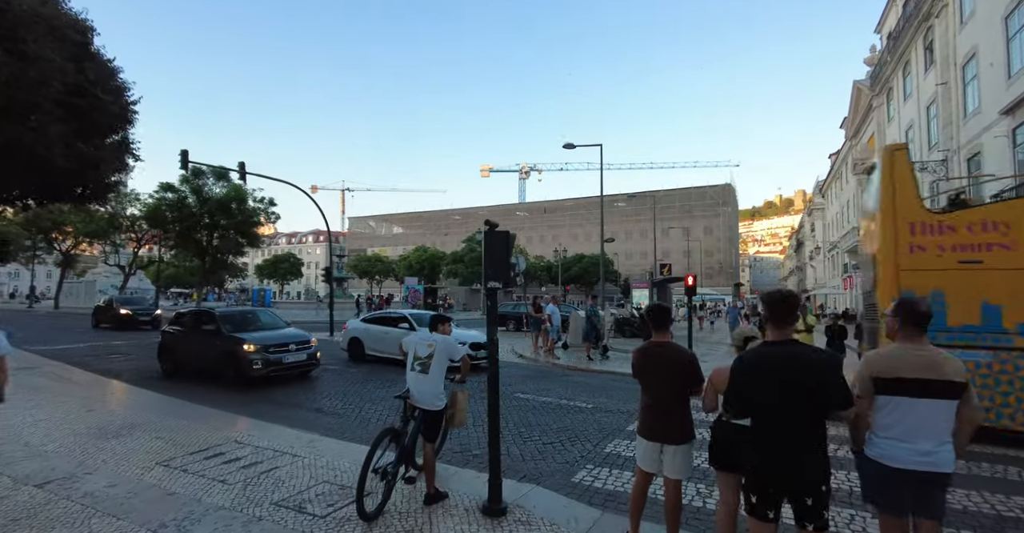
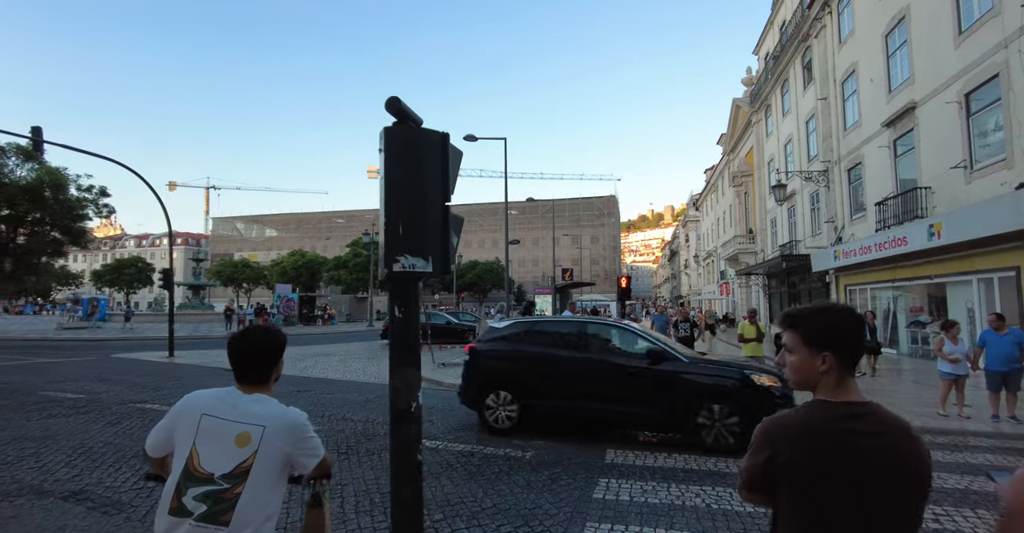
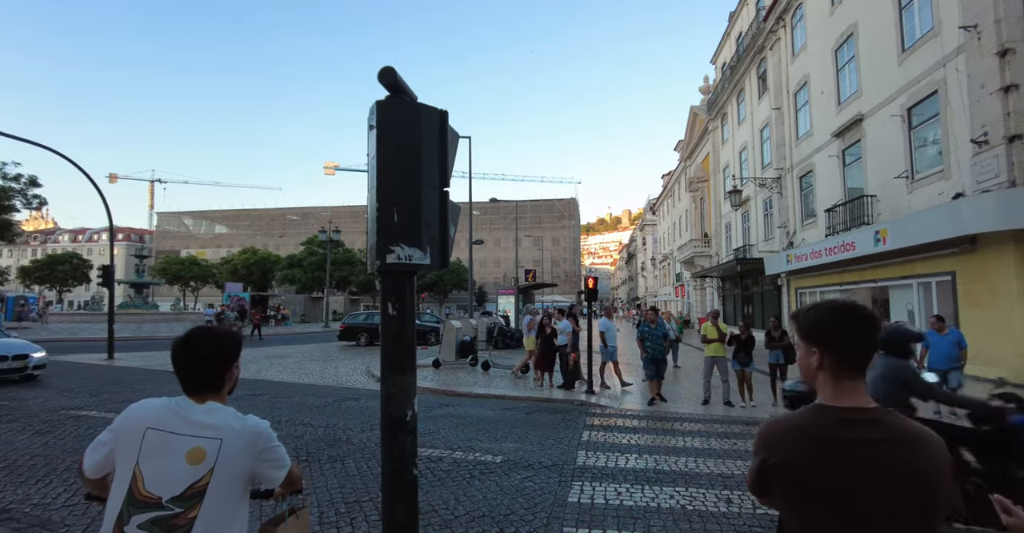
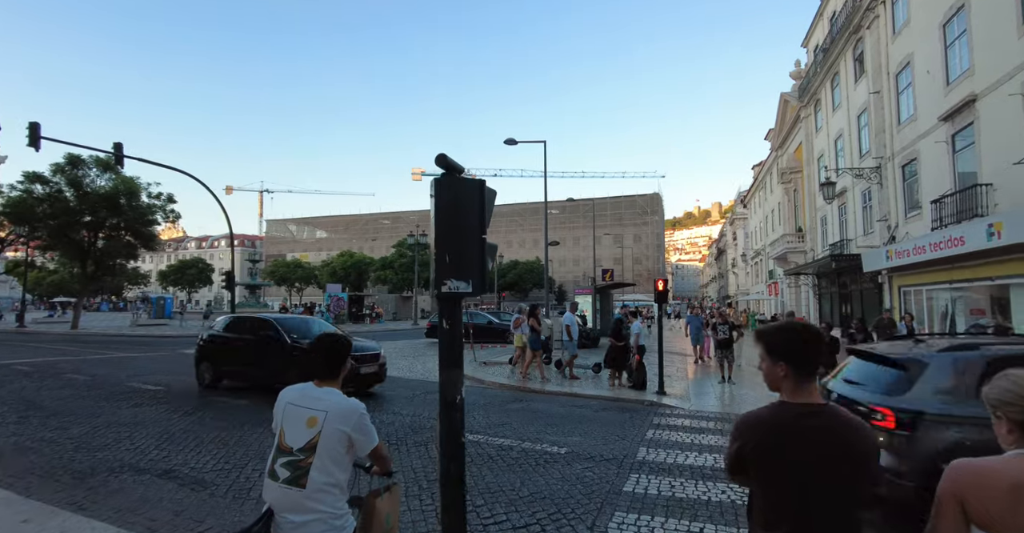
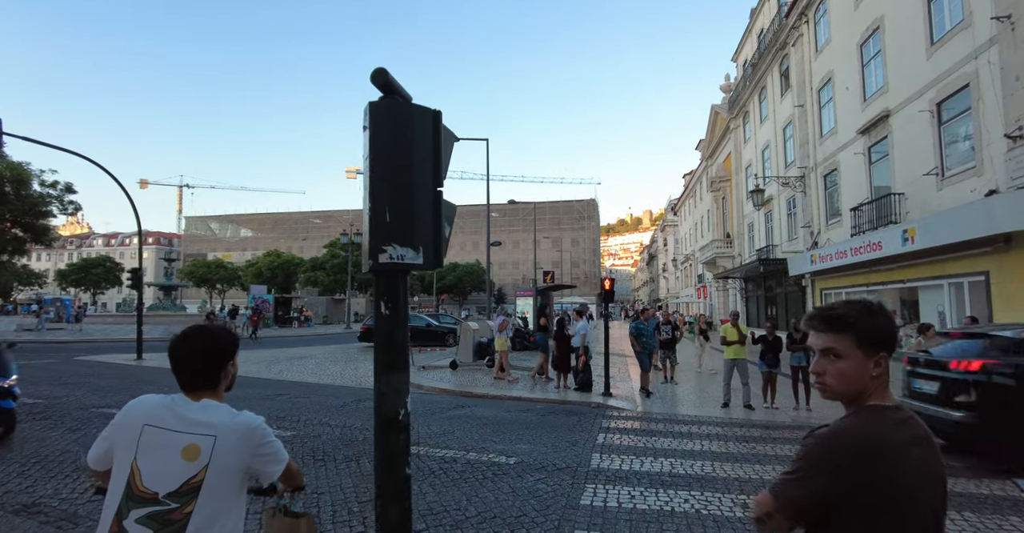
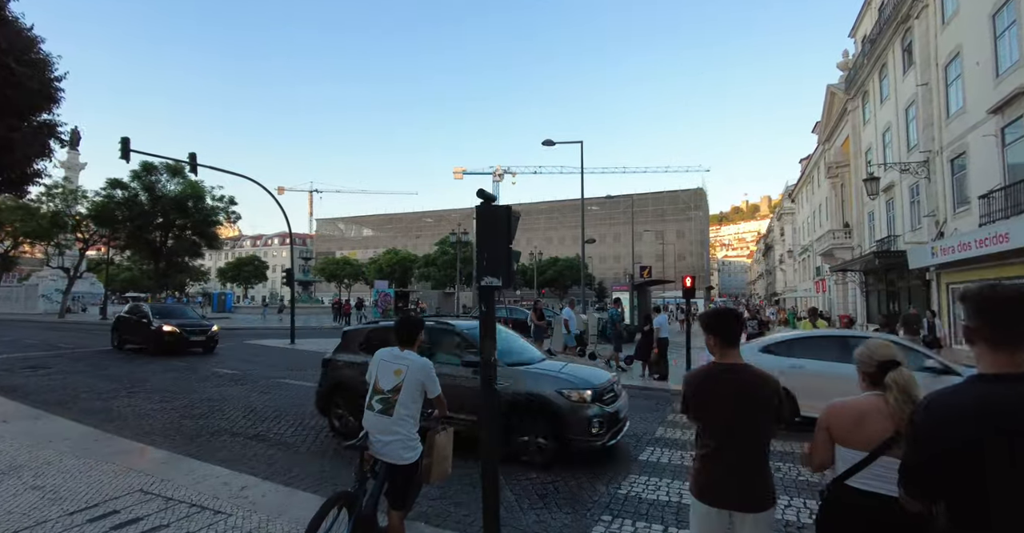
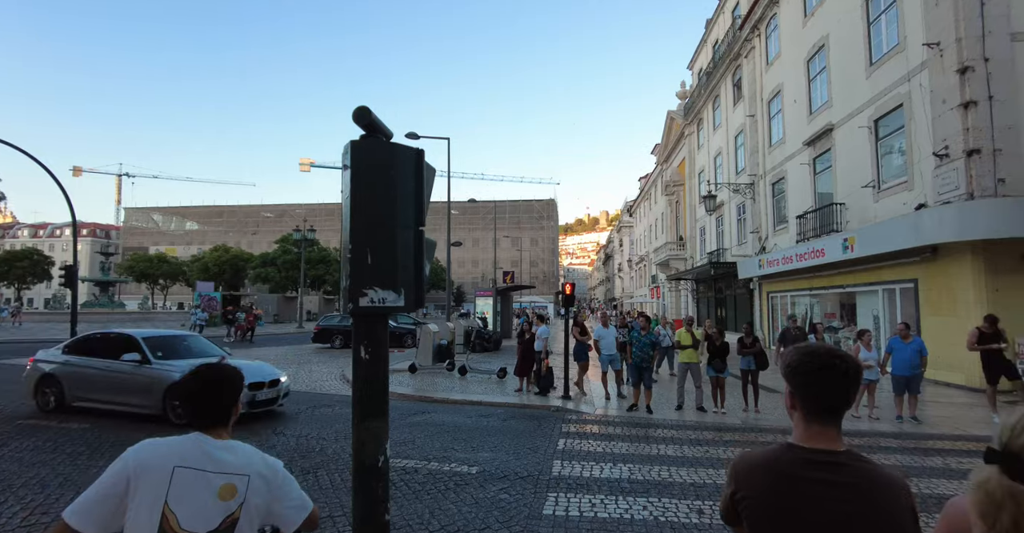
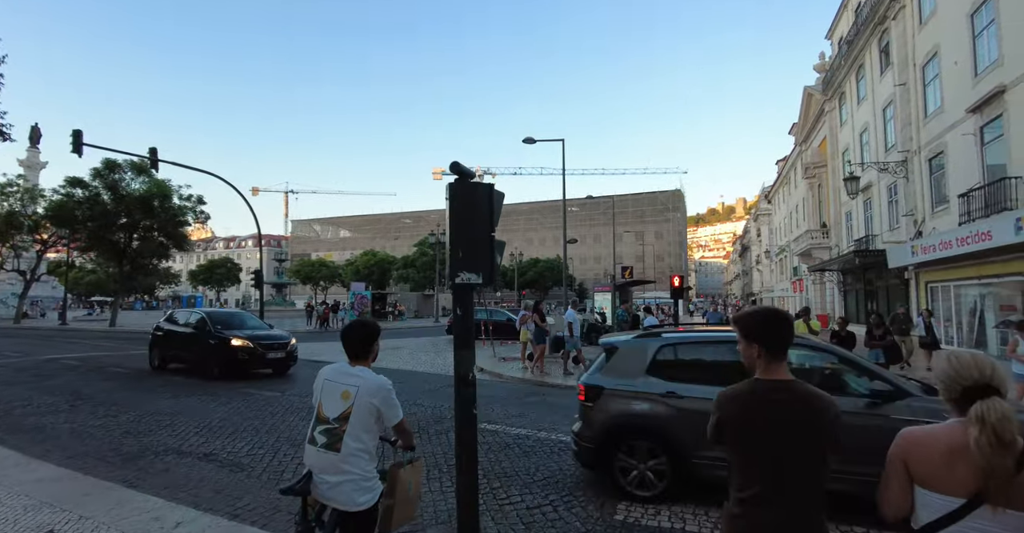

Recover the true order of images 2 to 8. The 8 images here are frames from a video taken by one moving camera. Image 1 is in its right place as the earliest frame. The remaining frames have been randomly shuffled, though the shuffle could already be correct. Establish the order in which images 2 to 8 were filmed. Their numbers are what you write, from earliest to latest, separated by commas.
6, 8, 4, 2, 5, 3, 7
